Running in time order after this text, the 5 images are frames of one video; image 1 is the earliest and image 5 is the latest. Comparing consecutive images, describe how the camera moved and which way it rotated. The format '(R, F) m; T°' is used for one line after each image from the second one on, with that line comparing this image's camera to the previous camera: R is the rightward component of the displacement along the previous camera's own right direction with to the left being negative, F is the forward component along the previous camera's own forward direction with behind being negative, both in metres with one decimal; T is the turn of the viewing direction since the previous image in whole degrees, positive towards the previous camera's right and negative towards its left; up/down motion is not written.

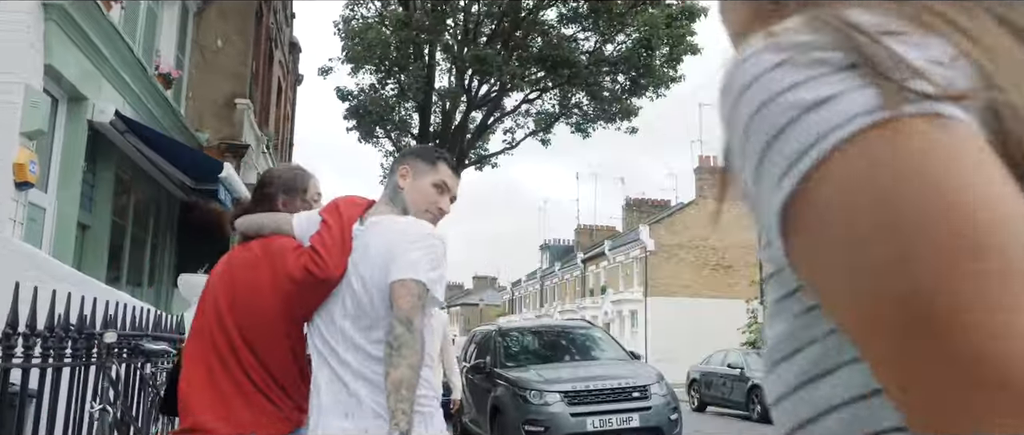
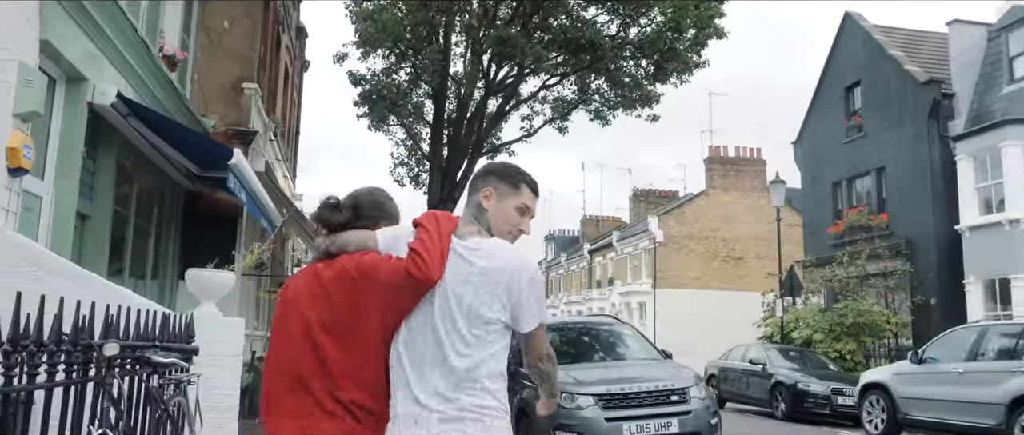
(-0.2, +0.5) m; 0°
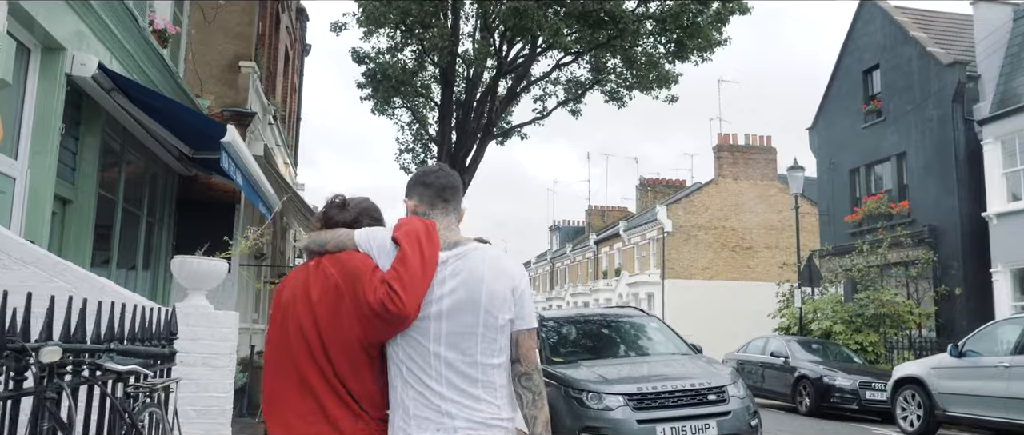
(-0.1, +0.7) m; 0°
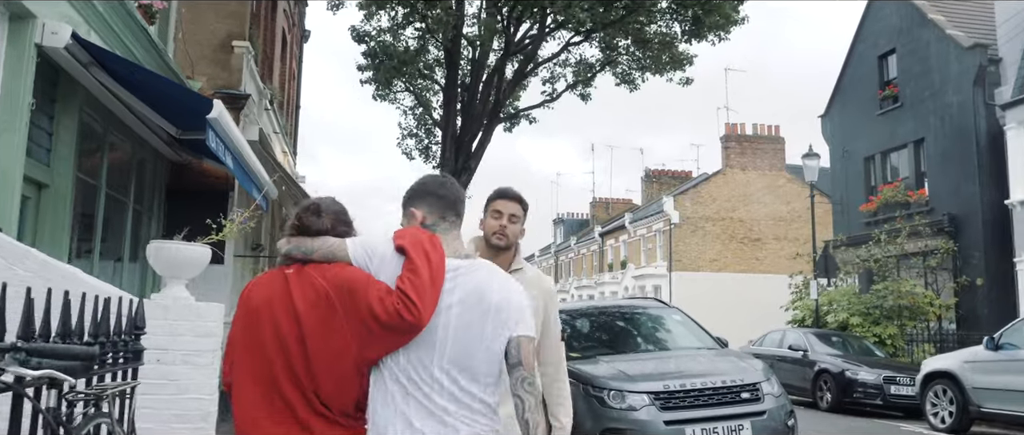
(-0.1, +0.6) m; 0°
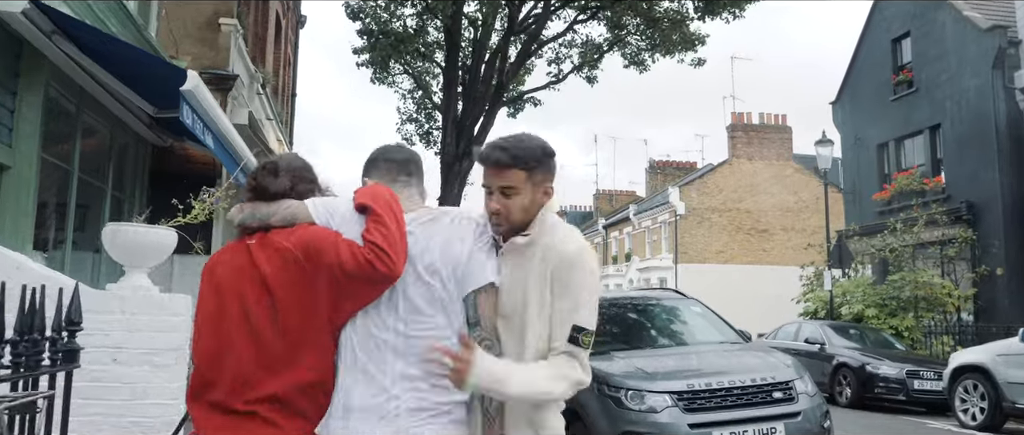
(0.0, +0.6) m; 0°
